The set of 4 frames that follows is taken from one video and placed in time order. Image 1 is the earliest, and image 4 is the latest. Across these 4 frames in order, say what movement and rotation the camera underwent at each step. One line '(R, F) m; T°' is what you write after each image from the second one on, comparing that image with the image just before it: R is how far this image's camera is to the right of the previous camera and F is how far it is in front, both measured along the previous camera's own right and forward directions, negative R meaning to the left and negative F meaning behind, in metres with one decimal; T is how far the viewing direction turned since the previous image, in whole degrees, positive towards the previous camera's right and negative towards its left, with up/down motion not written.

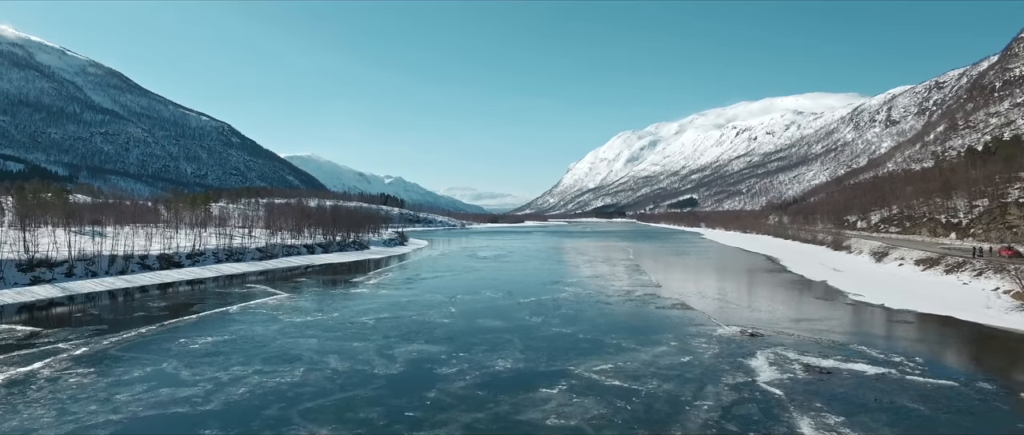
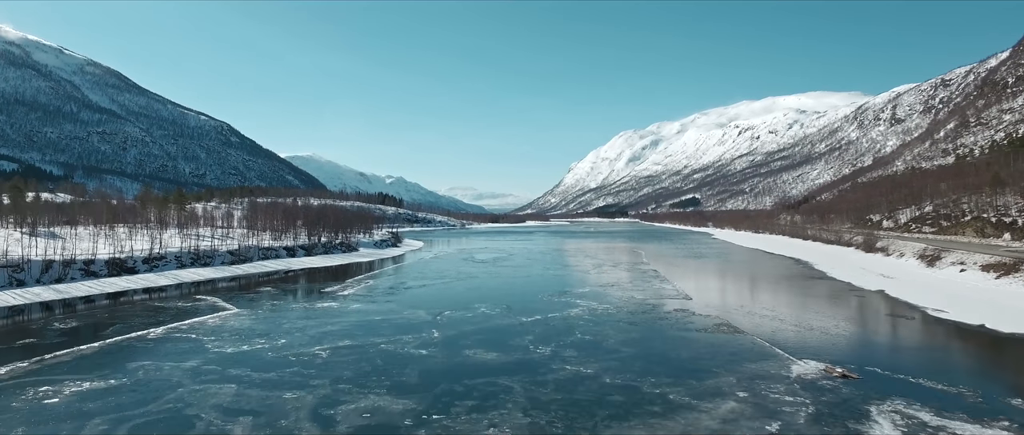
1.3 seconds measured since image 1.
(0.0, +3.9) m; 0°
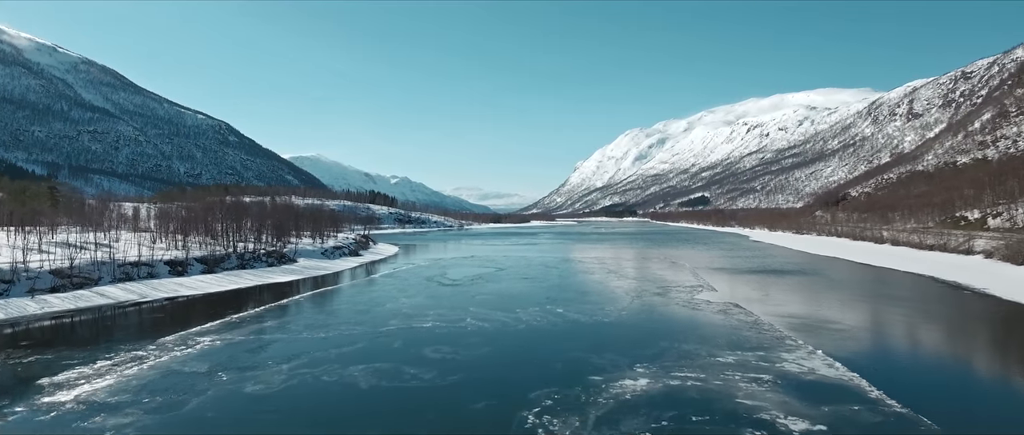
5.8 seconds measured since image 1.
(+0.8, +12.3) m; -1°
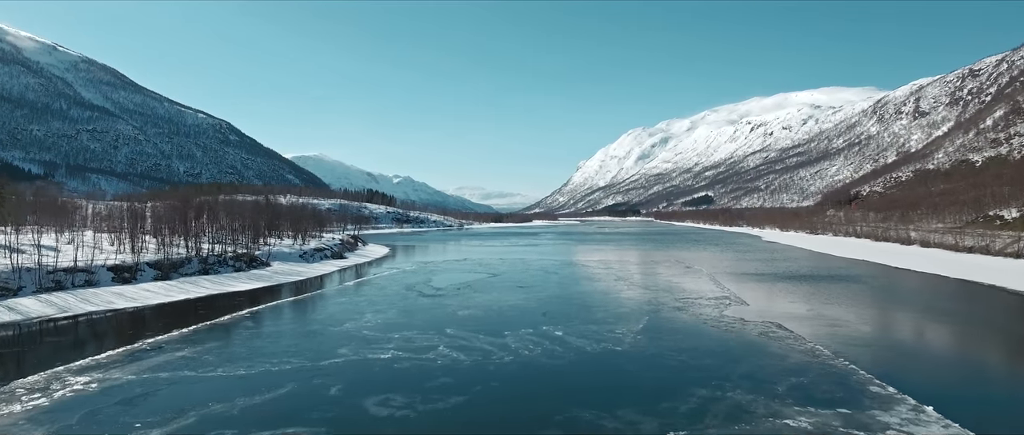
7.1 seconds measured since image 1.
(+0.4, +3.4) m; 0°
